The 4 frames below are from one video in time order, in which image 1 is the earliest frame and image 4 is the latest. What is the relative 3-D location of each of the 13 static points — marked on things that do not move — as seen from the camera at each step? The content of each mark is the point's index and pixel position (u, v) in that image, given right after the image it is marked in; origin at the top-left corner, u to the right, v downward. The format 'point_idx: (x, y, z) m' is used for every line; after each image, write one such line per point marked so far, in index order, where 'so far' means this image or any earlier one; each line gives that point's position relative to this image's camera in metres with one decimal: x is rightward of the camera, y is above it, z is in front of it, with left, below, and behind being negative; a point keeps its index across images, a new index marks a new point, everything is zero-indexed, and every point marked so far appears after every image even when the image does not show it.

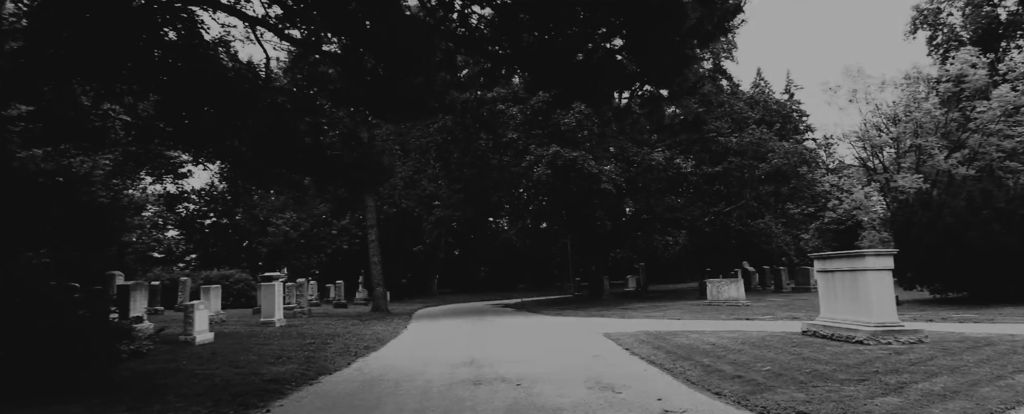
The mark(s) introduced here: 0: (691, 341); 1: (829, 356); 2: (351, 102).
0: (+3.1, -2.3, +9.8) m
1: (+4.1, -1.9, +7.4) m
2: (-2.6, +1.6, +8.9) m
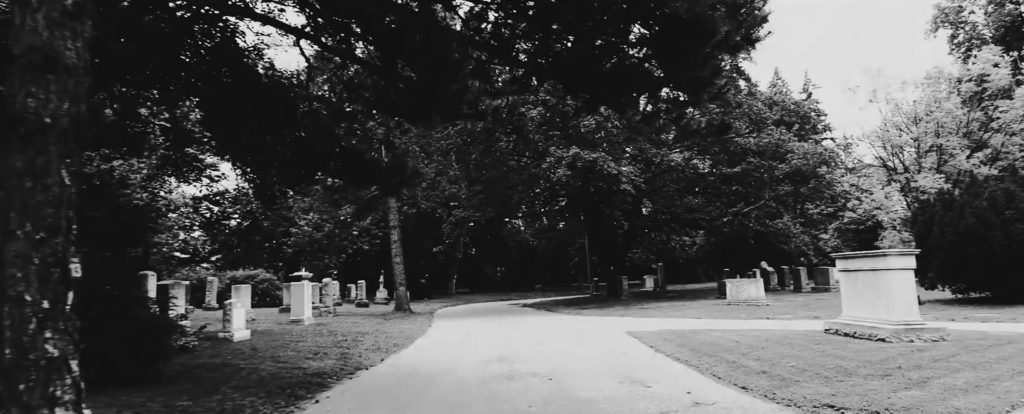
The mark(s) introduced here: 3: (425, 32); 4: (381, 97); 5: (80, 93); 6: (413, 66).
0: (+3.6, -2.3, +10.0) m
1: (+4.6, -1.9, +7.6) m
2: (-2.1, +1.6, +9.3) m
3: (-1.2, +2.3, +7.5) m
4: (-2.2, +1.8, +9.3) m
5: (-3.5, +0.9, +4.7) m
6: (-1.5, +2.0, +8.2) m
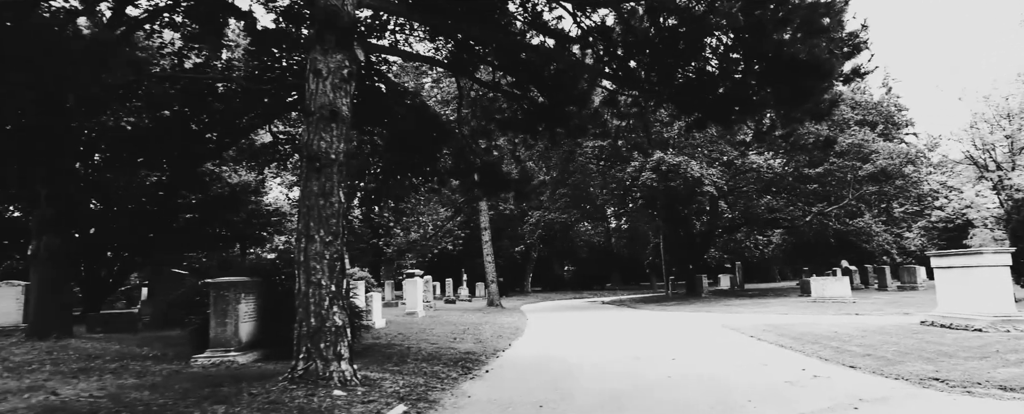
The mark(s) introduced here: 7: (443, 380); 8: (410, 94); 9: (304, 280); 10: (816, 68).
0: (+5.8, -2.4, +11.0) m
1: (+6.5, -2.0, +8.5) m
2: (0.0, +1.5, +10.8) m
3: (+0.7, +2.2, +9.0) m
4: (-0.1, +1.7, +10.9) m
5: (-1.8, +0.8, +6.4) m
6: (+0.5, +1.9, +9.6) m
7: (-0.9, -2.2, +7.2) m
8: (-1.9, +2.1, +10.8) m
9: (-2.2, -0.8, +6.0) m
10: (+3.8, +1.8, +7.2) m
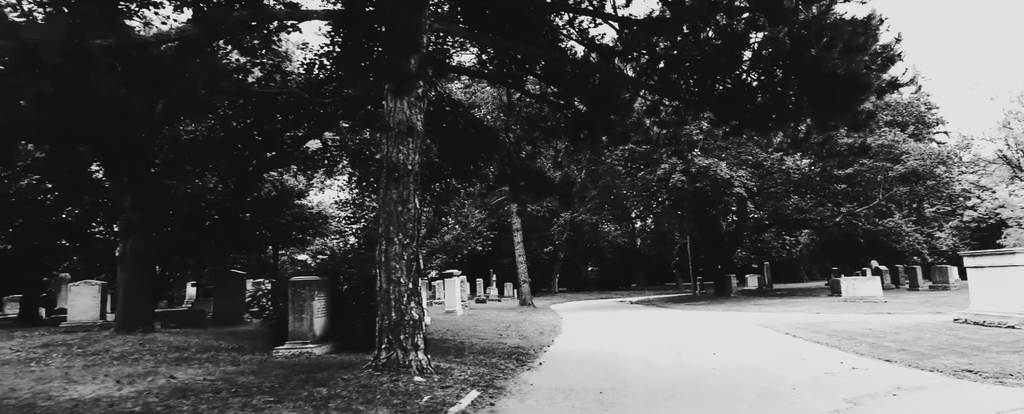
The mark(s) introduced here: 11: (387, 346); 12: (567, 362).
0: (+6.7, -2.4, +11.3) m
1: (+7.3, -2.0, +8.8) m
2: (+0.9, +1.4, +11.4) m
3: (+1.5, +2.2, +9.5) m
4: (+0.8, +1.7, +11.5) m
5: (-1.1, +0.7, +7.0) m
6: (+1.4, +1.9, +10.2) m
7: (-0.1, -2.3, +7.9) m
8: (-1.0, +2.0, +11.4) m
9: (-1.5, -0.8, +6.7) m
10: (+4.6, +1.7, +7.6) m
11: (-1.5, -1.6, +6.7) m
12: (+0.8, -2.5, +8.9) m
